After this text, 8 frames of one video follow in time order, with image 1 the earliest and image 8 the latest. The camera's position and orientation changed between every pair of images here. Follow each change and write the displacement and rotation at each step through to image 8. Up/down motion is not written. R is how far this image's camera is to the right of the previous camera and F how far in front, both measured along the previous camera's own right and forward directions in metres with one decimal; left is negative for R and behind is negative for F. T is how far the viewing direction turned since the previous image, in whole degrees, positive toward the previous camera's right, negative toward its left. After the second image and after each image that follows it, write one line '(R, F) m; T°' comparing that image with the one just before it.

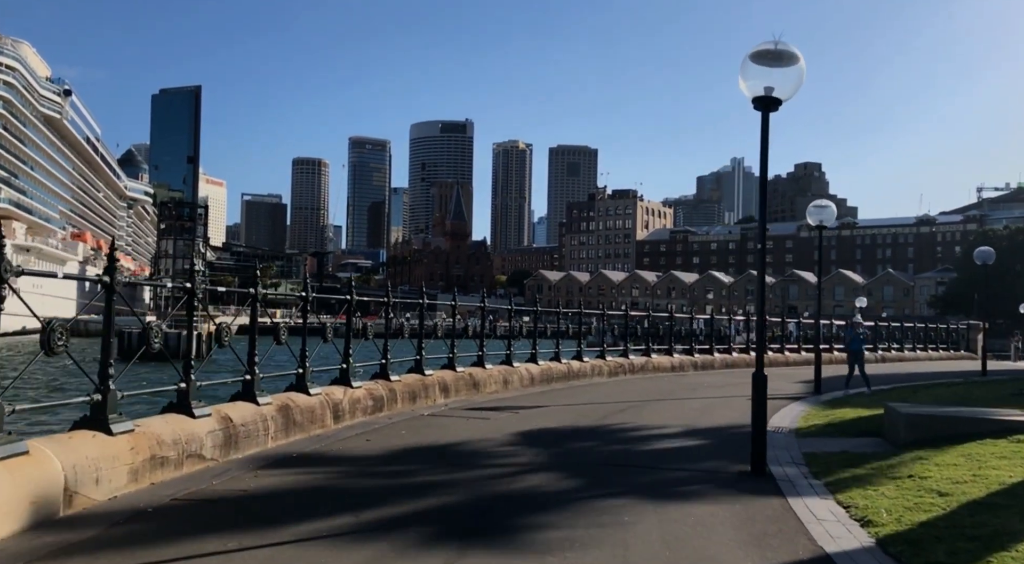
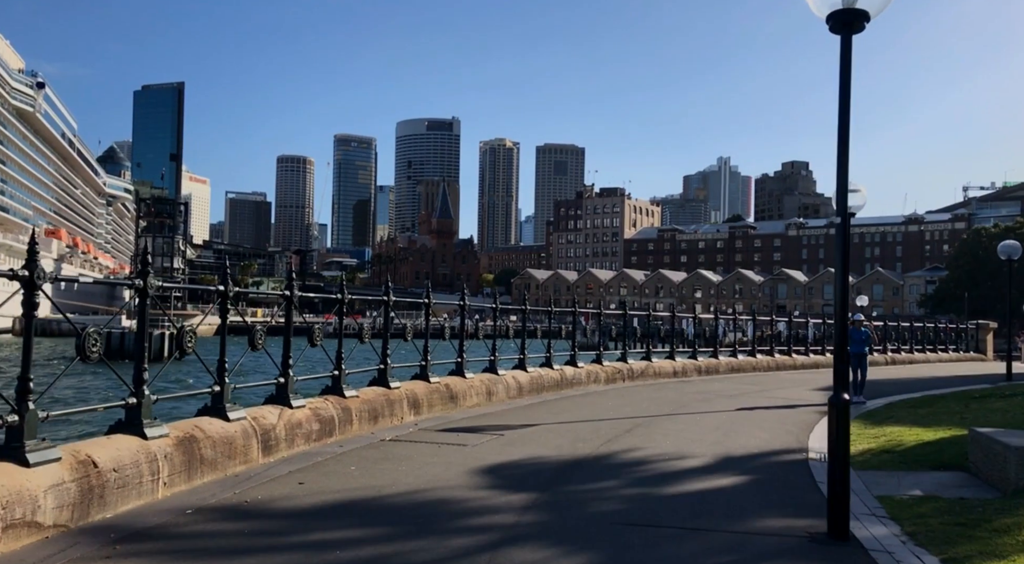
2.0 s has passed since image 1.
(0.0, +2.5) m; +1°
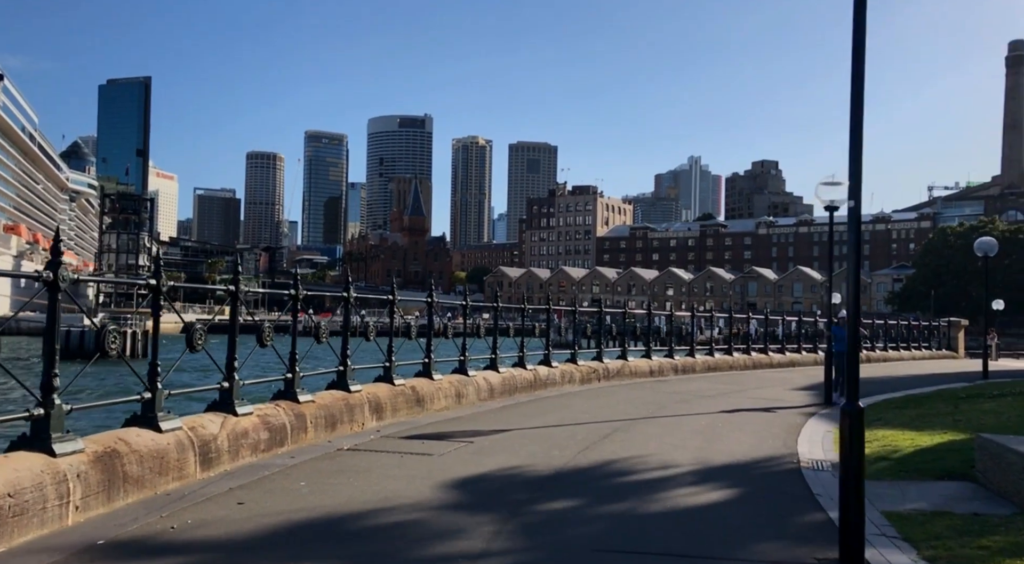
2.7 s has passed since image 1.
(0.0, +0.8) m; +2°
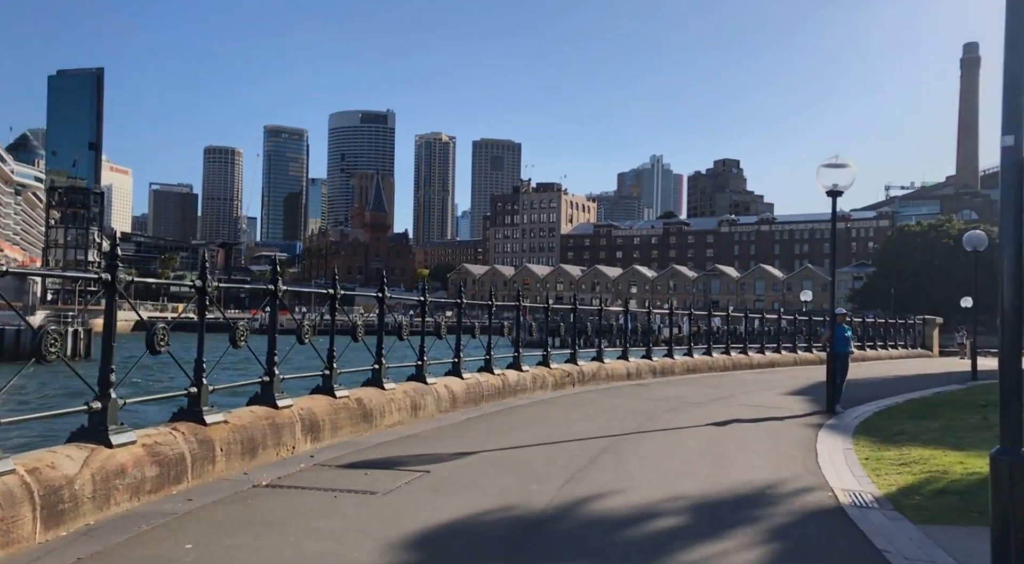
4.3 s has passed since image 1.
(0.0, +2.1) m; +2°
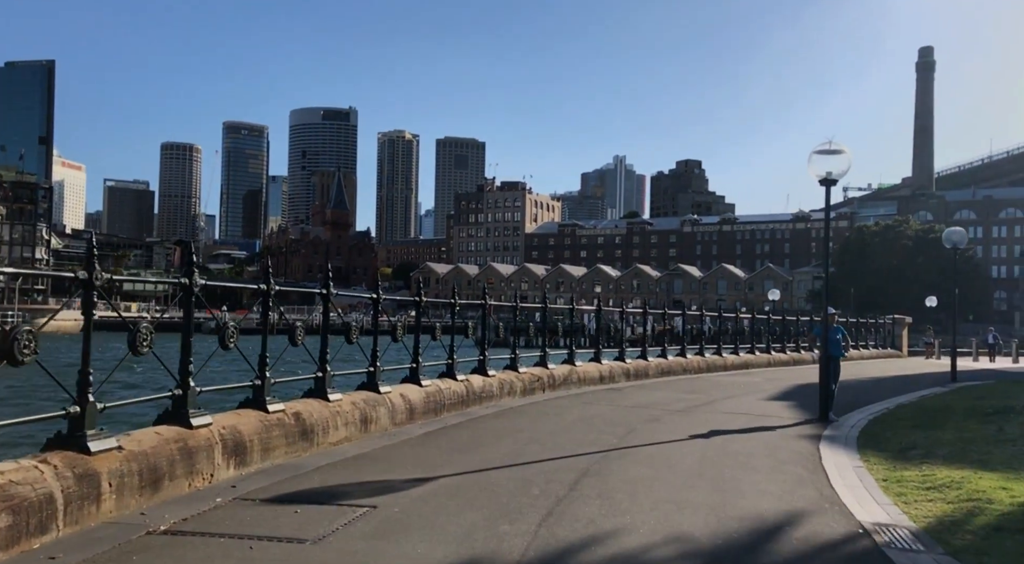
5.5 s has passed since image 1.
(0.0, +1.5) m; +2°
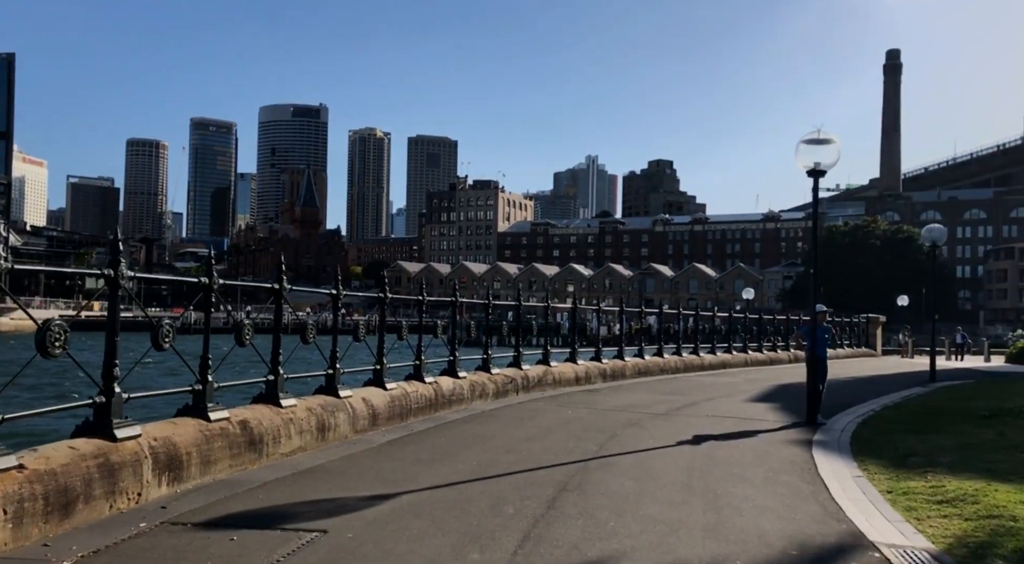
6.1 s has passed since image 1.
(0.0, +0.9) m; +2°
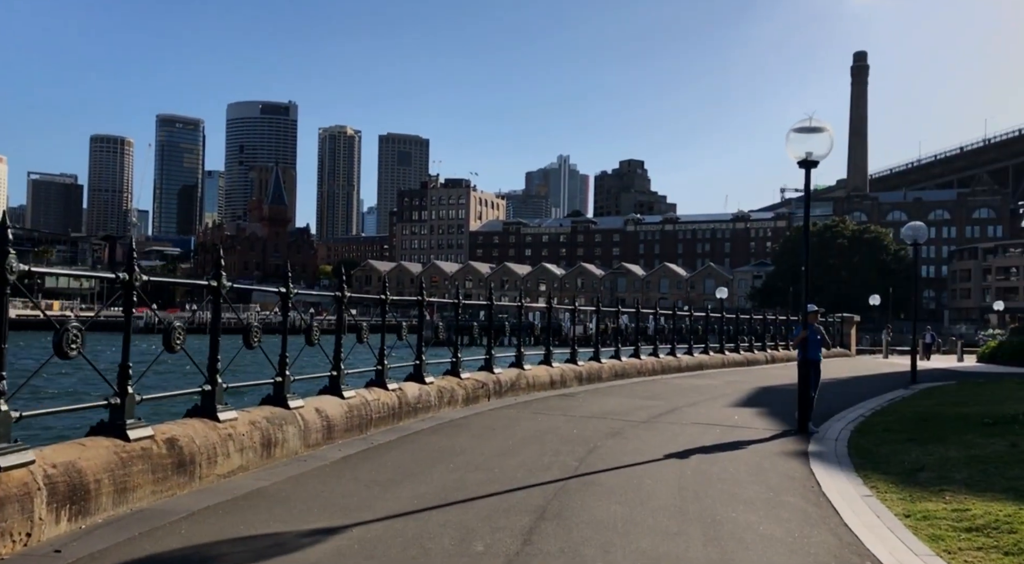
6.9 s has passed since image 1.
(0.0, +1.0) m; +2°
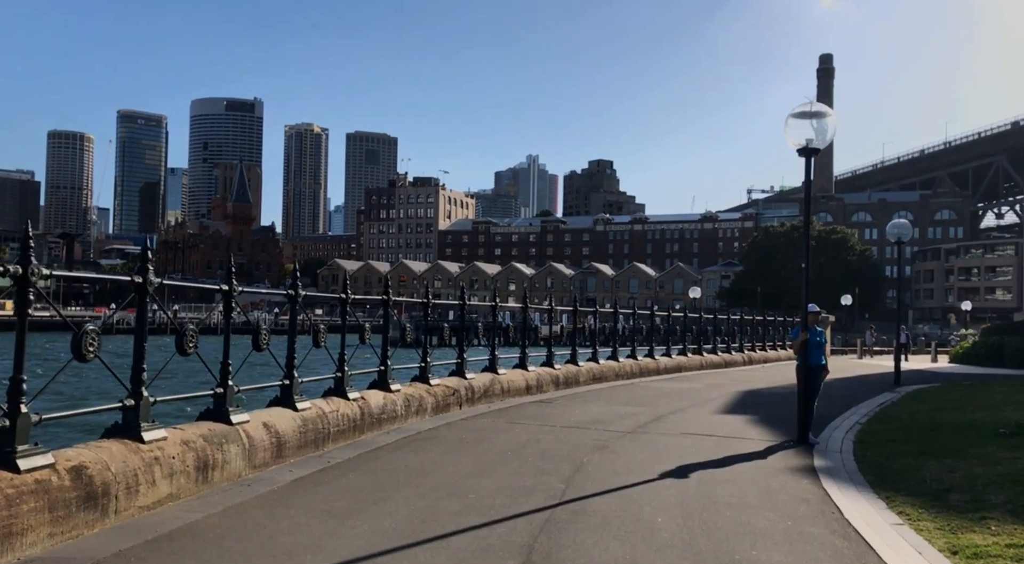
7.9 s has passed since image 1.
(-0.1, +1.2) m; +2°
